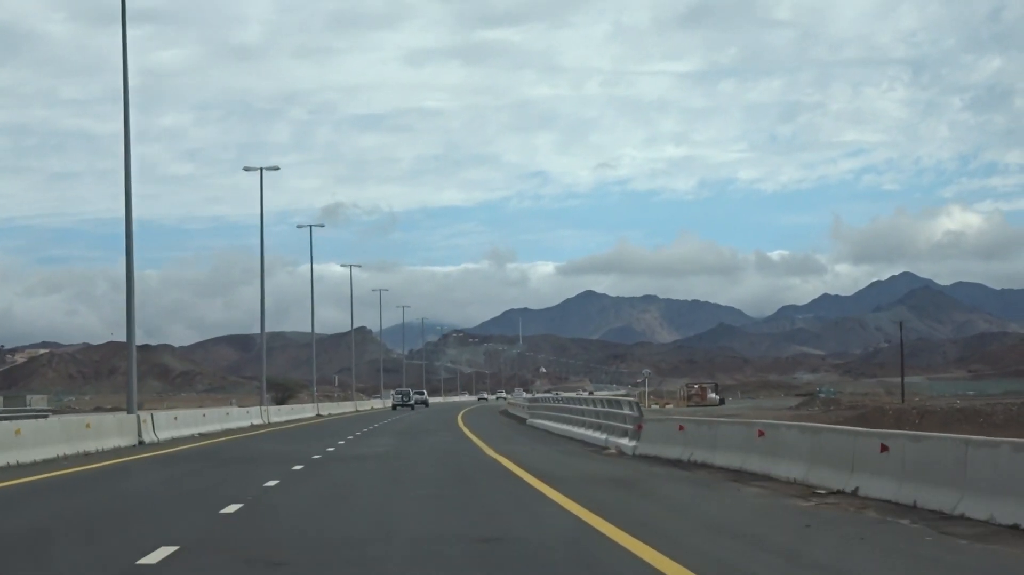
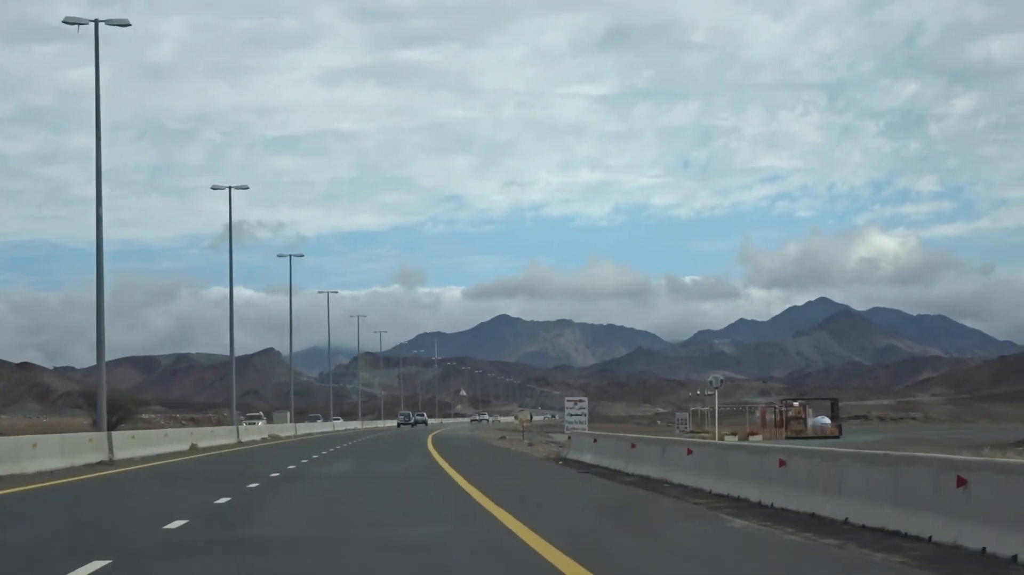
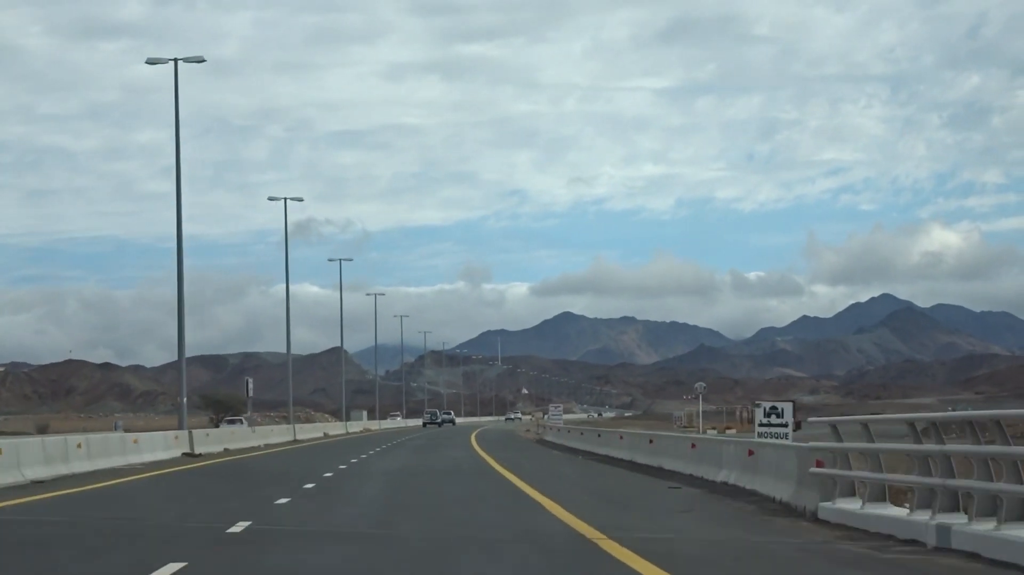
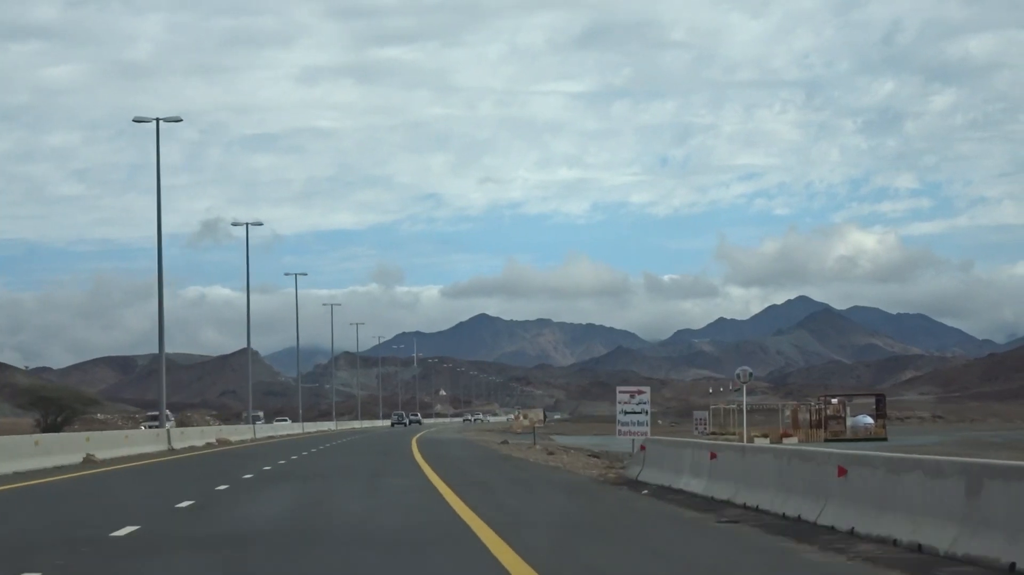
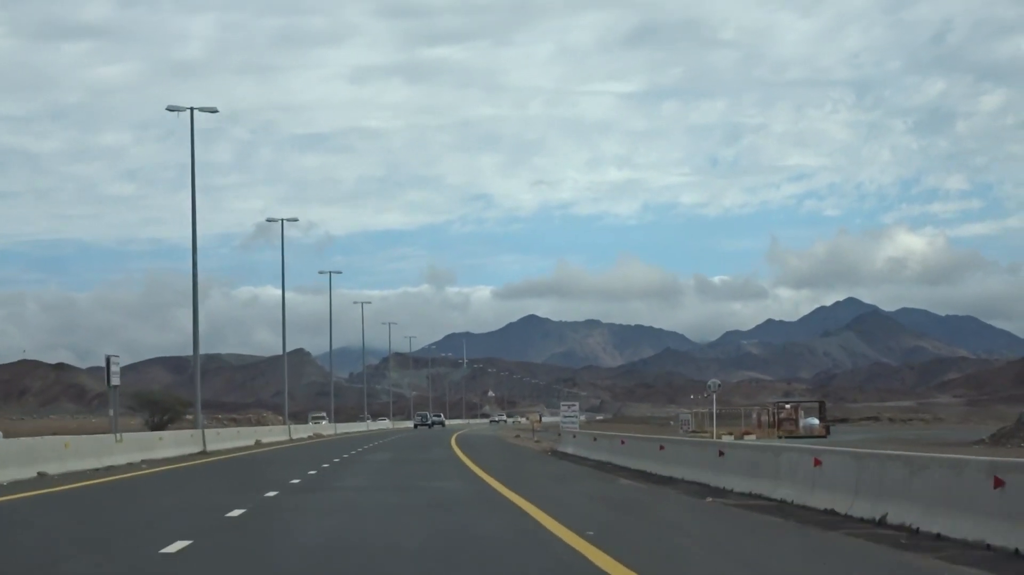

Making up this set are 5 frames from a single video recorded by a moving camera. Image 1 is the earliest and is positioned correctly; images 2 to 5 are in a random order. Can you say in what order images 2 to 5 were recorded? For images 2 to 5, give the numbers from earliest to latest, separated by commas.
3, 5, 2, 4
